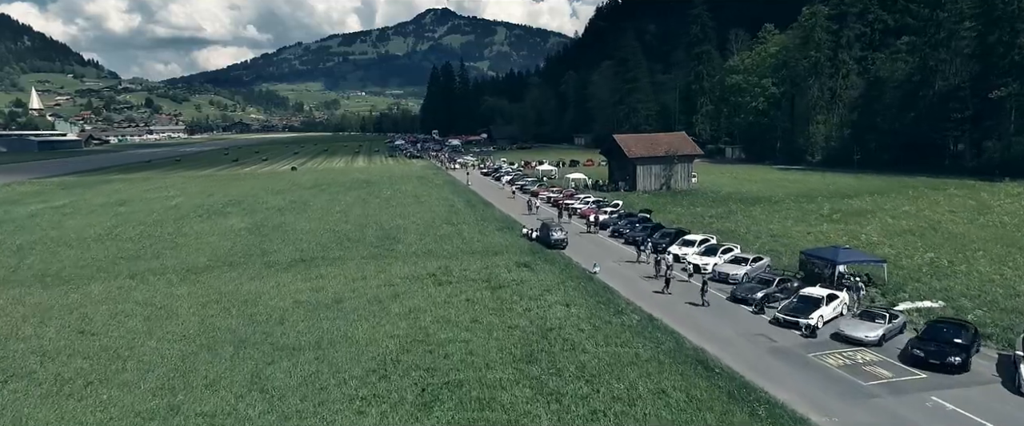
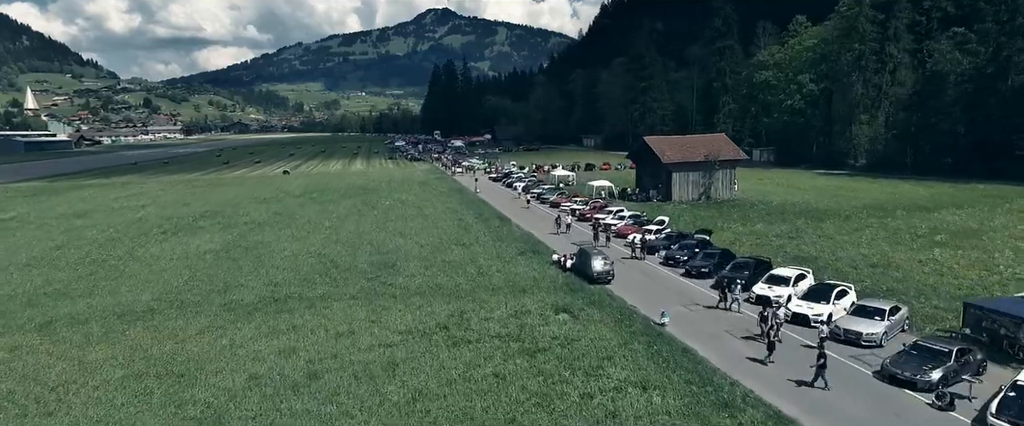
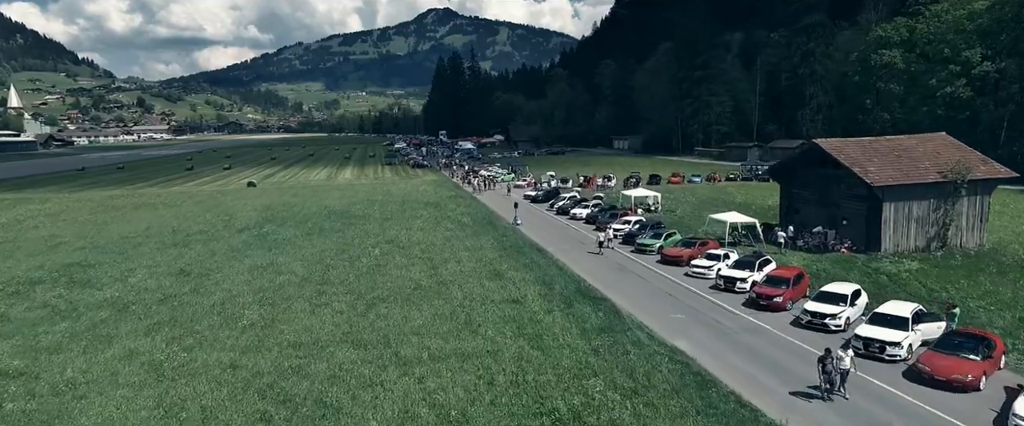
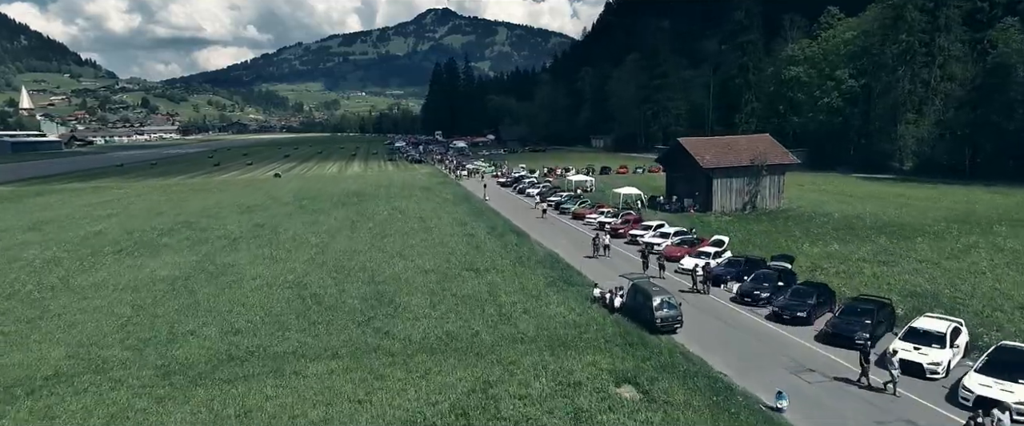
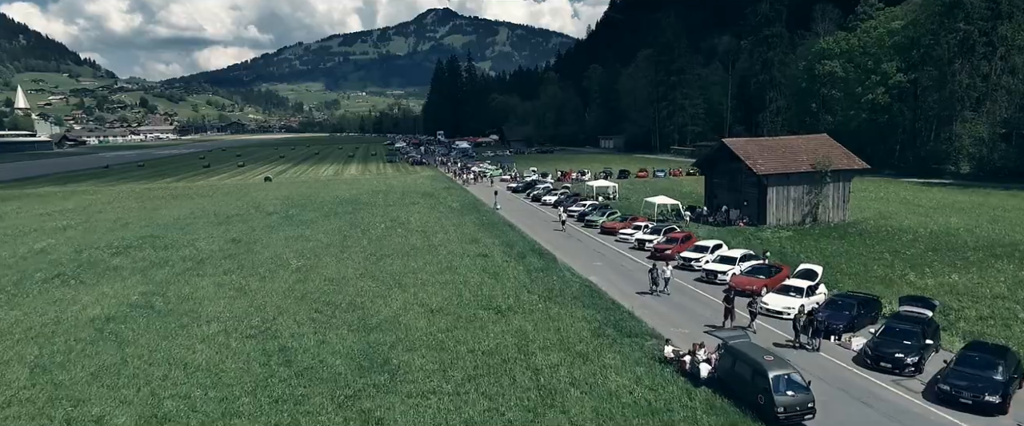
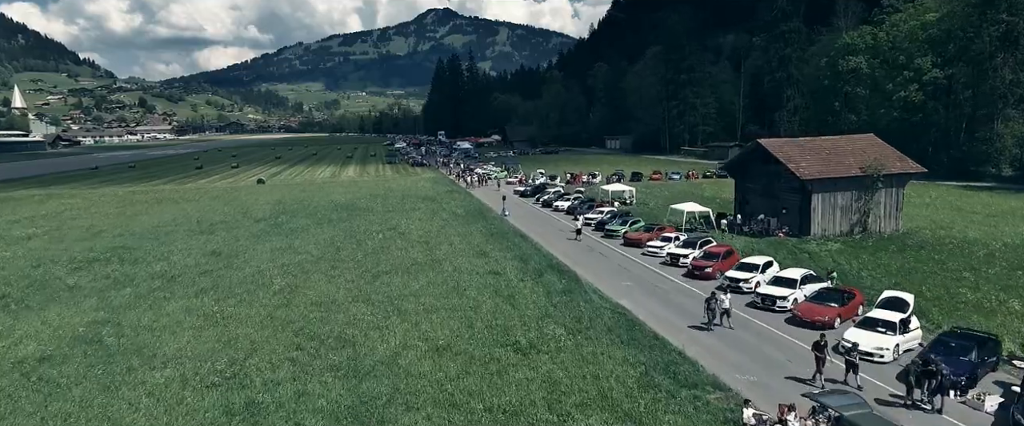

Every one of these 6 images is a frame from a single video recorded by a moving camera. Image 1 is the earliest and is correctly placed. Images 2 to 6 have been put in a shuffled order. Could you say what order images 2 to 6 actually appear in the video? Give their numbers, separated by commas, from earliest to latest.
2, 4, 5, 6, 3
